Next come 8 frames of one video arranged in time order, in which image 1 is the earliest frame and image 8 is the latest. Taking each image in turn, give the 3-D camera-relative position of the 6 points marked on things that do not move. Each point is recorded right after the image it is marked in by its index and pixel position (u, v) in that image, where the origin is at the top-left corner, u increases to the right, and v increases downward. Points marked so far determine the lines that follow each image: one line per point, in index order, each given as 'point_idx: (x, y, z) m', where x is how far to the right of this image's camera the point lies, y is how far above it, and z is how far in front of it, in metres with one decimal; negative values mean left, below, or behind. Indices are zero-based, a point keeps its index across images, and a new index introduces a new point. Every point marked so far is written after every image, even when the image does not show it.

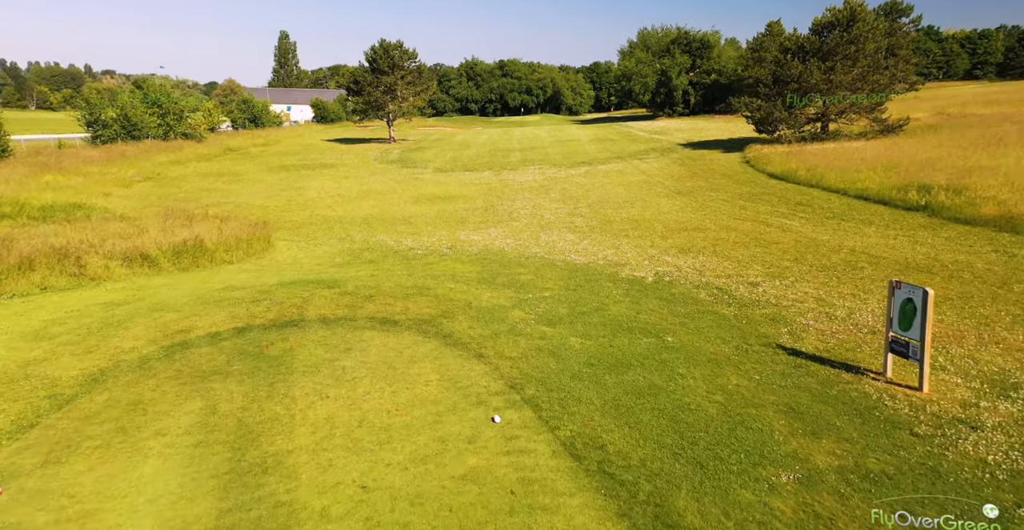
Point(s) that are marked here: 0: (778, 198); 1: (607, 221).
0: (+8.5, +2.0, +18.6) m
1: (+2.9, +1.2, +17.6) m
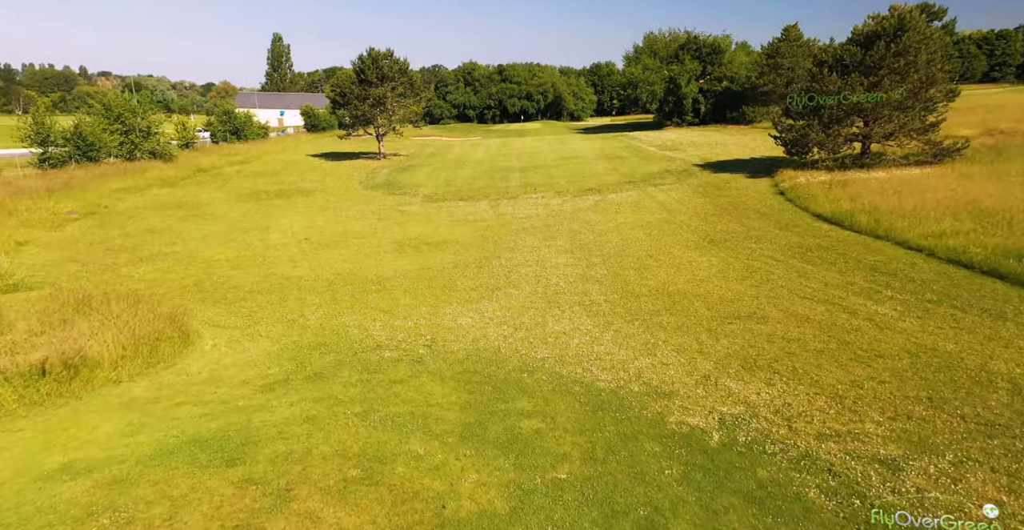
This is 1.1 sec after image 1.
0: (+8.5, +0.1, +14.9) m
1: (+2.9, -0.7, +13.9) m
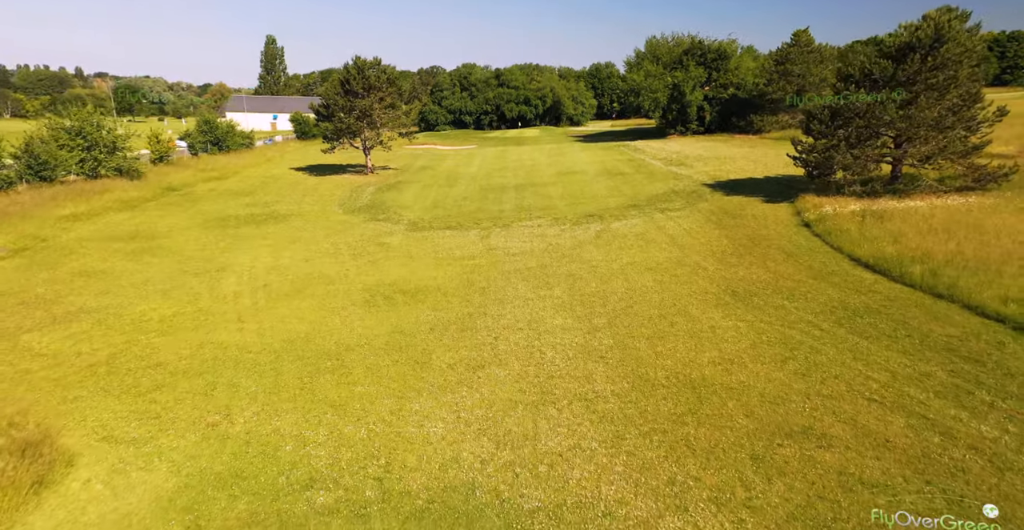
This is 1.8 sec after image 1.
0: (+8.2, -1.4, +12.1) m
1: (+2.6, -2.2, +11.1) m
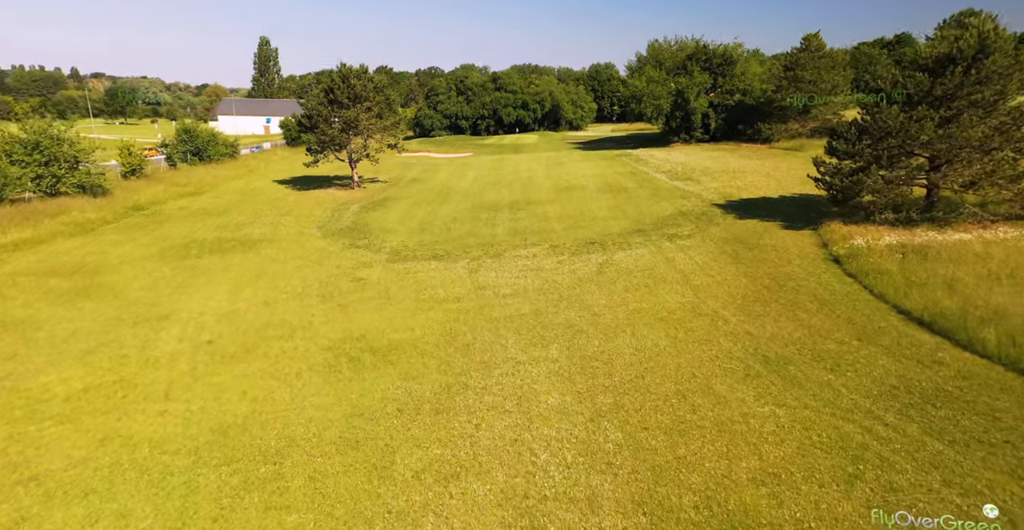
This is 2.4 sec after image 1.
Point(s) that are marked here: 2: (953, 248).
0: (+7.9, -2.8, +9.4) m
1: (+2.3, -3.6, +8.4) m
2: (+13.8, +0.4, +18.0) m
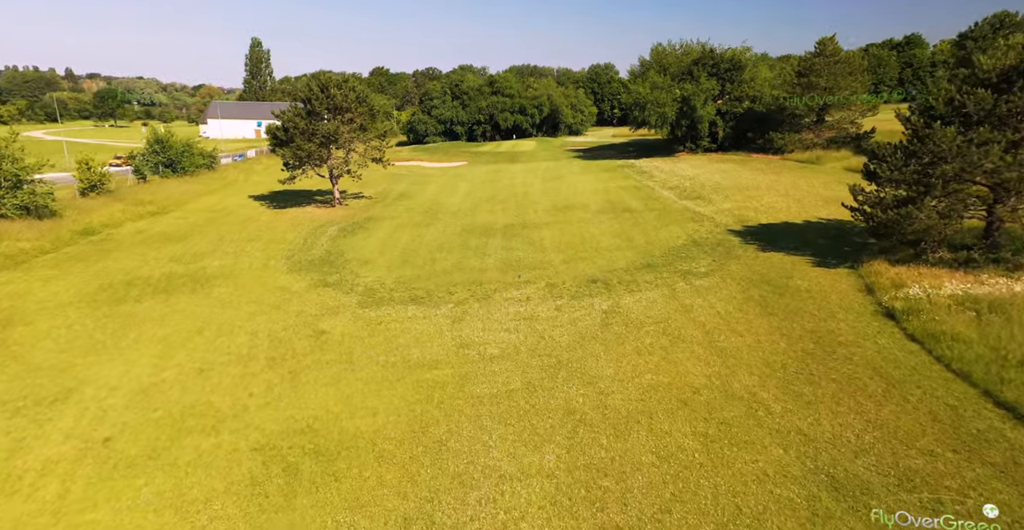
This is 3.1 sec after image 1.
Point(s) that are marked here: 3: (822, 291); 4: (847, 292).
0: (+7.6, -4.4, +6.0) m
1: (+2.0, -5.2, +4.9) m
2: (+13.5, -1.2, +14.6) m
3: (+10.4, -0.9, +19.4) m
4: (+11.0, -0.9, +19.1) m
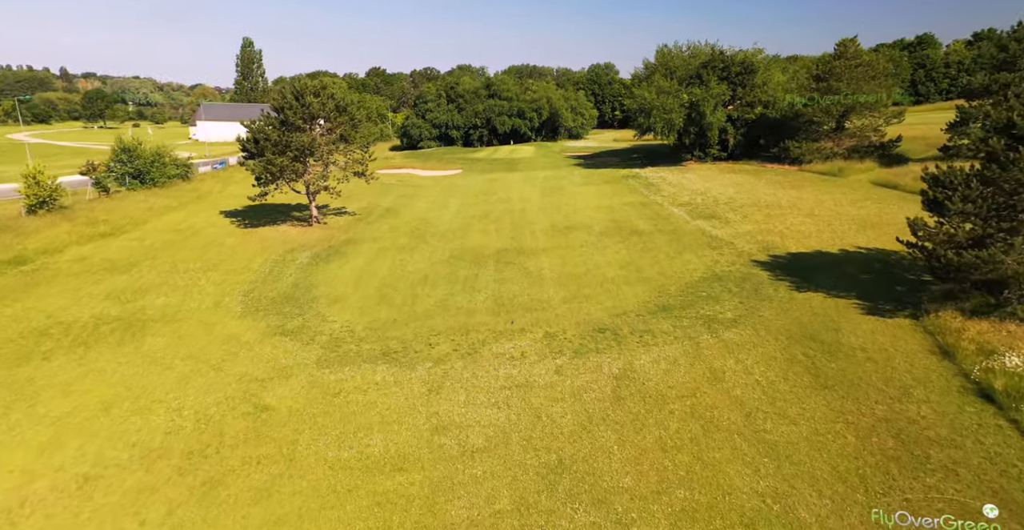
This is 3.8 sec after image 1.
0: (+7.3, -5.9, +2.3) m
1: (+1.7, -6.7, +1.2) m
2: (+13.2, -2.7, +10.9) m
3: (+10.1, -2.4, +15.7) m
4: (+10.8, -2.4, +15.4) m
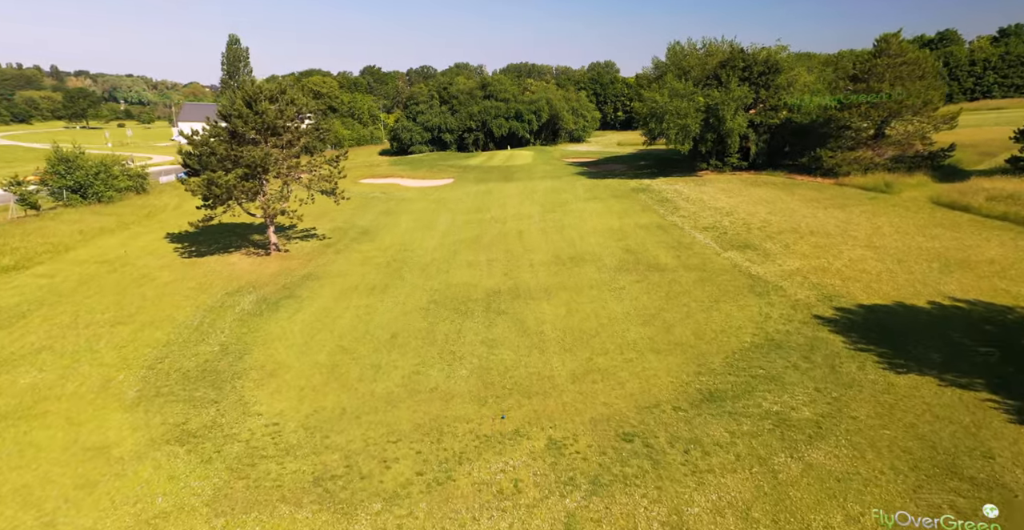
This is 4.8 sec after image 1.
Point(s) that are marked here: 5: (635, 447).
0: (+7.1, -7.8, -3.5) m
1: (+1.5, -8.6, -4.5) m
2: (+13.0, -4.6, +5.1) m
3: (+9.9, -4.3, +9.9) m
4: (+10.5, -4.3, +9.6) m
5: (+2.9, -4.2, +13.7) m
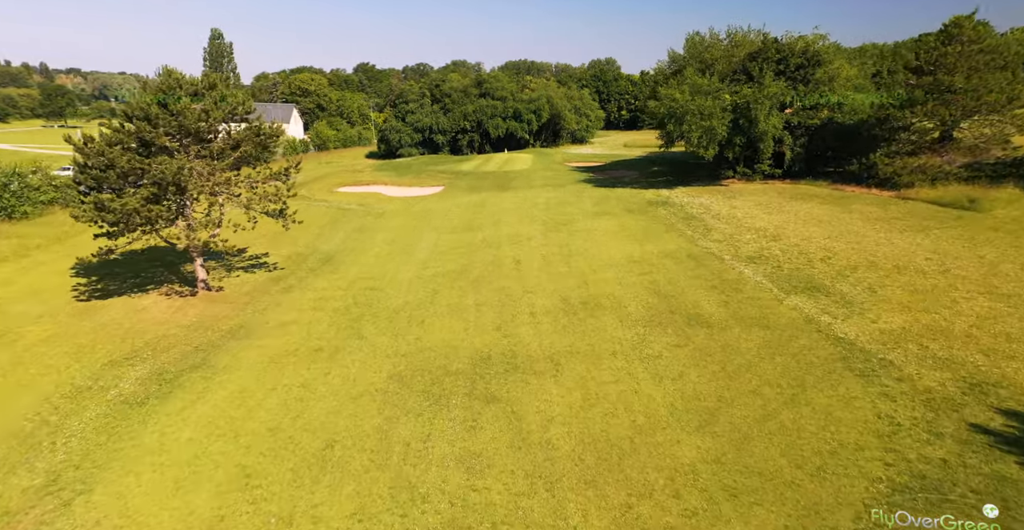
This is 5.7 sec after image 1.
0: (+7.0, -9.6, -10.5) m
1: (+1.4, -10.4, -11.6) m
2: (+12.9, -6.4, -1.9) m
3: (+9.8, -6.1, +2.9) m
4: (+10.4, -6.1, +2.6) m
5: (+2.7, -6.0, +6.7) m
